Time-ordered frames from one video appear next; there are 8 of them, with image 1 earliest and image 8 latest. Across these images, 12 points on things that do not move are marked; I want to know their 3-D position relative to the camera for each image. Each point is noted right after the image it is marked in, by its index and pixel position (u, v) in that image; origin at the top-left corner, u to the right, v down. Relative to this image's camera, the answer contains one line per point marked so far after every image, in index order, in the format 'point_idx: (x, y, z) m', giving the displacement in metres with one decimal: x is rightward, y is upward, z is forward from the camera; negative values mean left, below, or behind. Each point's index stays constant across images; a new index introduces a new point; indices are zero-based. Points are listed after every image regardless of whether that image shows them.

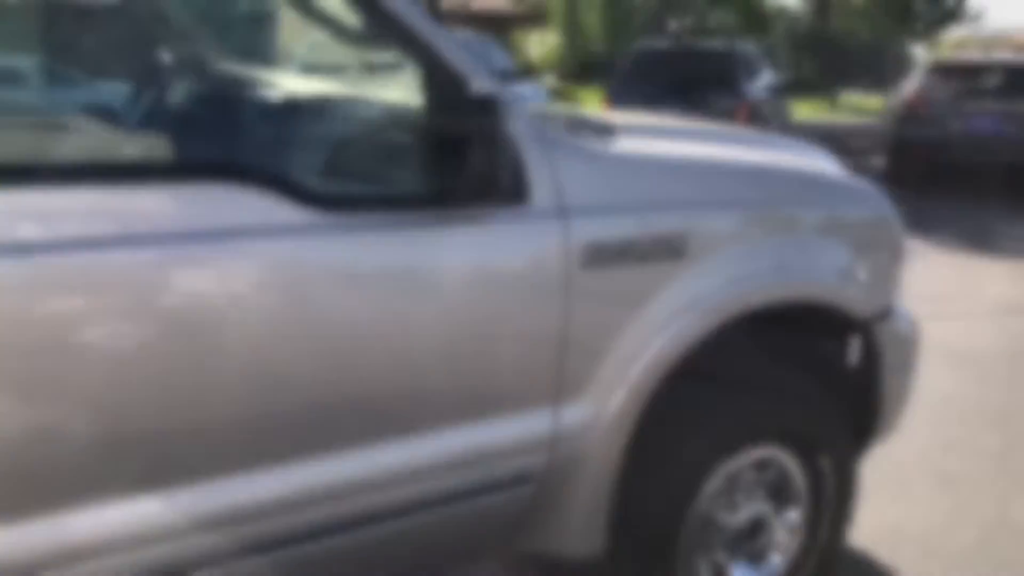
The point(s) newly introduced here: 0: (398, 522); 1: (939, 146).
0: (-0.2, -0.5, +1.7) m
1: (+4.8, +1.6, +9.8) m
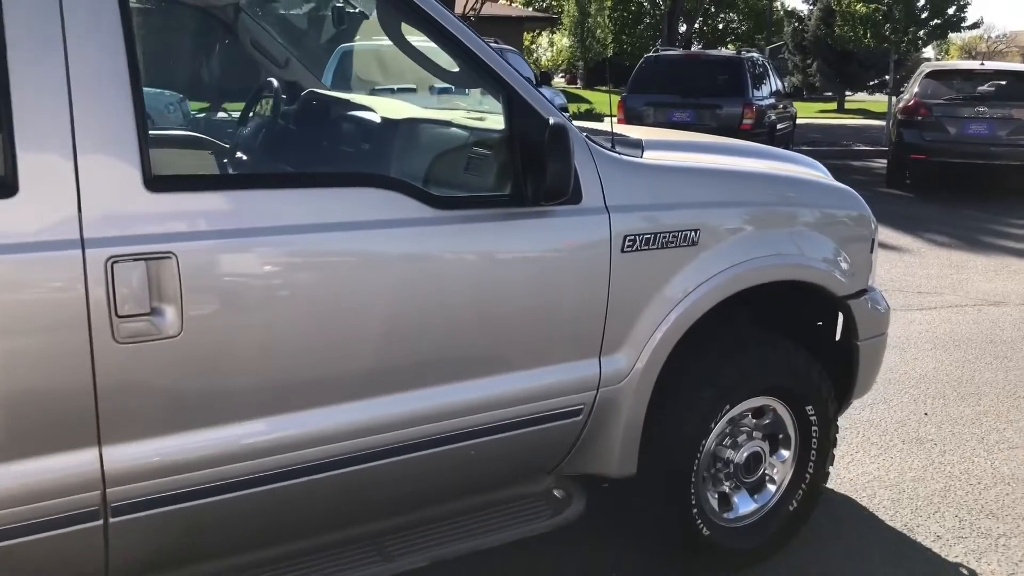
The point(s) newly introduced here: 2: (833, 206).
0: (-0.1, -0.4, +2.3) m
1: (+5.0, +1.6, +10.3) m
2: (+1.1, +0.3, +3.0) m
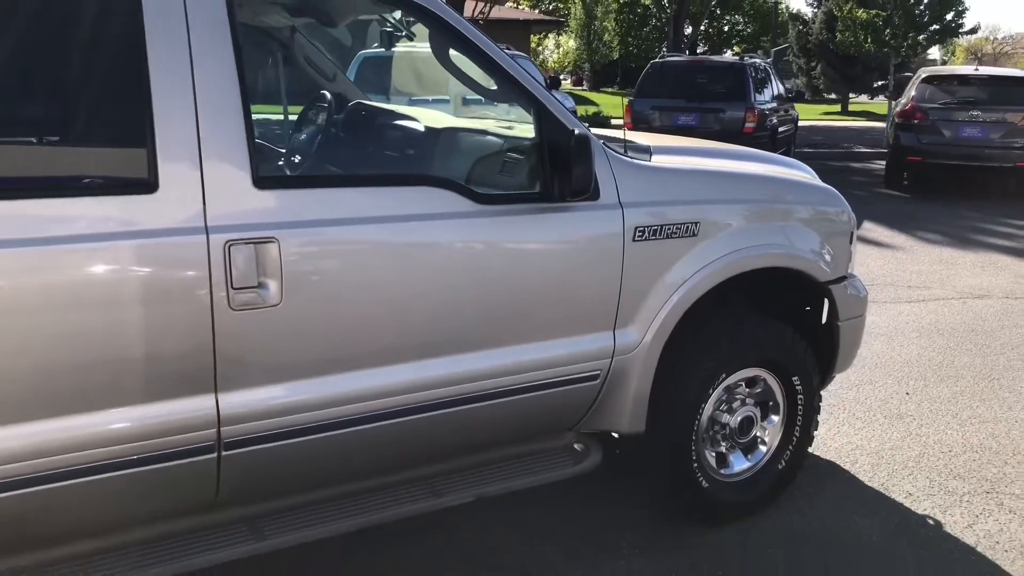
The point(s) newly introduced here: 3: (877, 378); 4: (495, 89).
0: (0.0, -0.3, +2.7) m
1: (+5.1, +1.7, +10.7) m
2: (+1.2, +0.3, +3.4) m
3: (+2.0, -0.5, +4.8) m
4: (-0.1, +0.6, +2.8) m
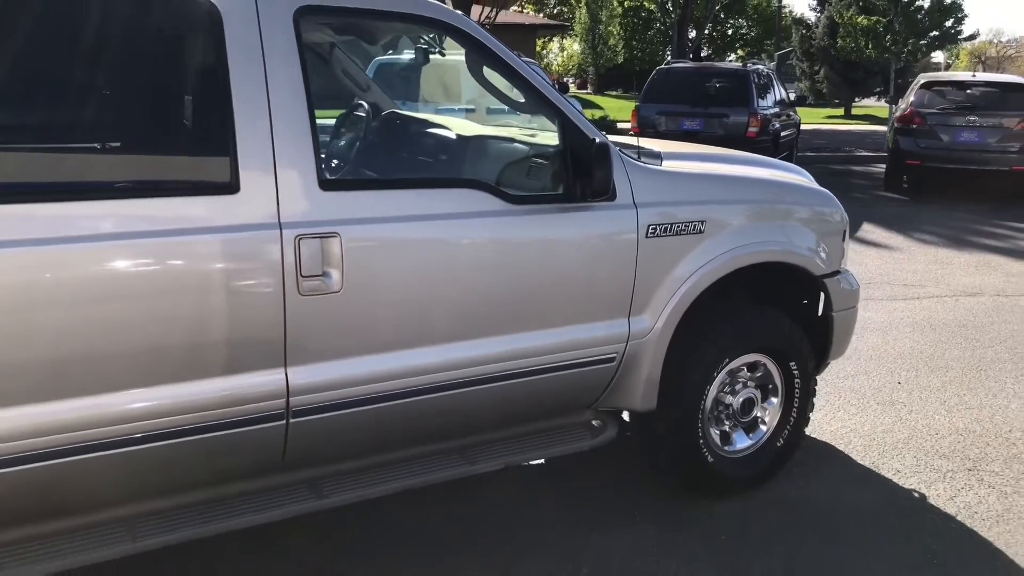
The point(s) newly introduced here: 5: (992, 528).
0: (+0.1, -0.3, +3.1) m
1: (+5.3, +1.7, +11.0) m
2: (+1.3, +0.4, +3.7) m
3: (+2.1, -0.5, +5.1) m
4: (0.0, +0.7, +3.1) m
5: (+1.9, -0.9, +3.4) m
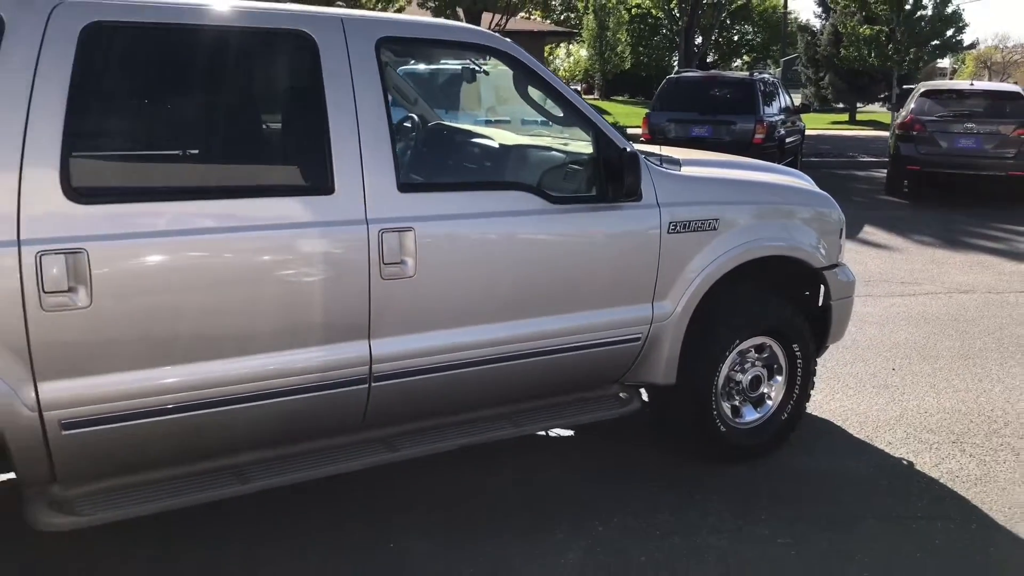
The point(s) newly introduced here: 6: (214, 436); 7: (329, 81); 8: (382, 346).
0: (+0.2, -0.3, +3.5) m
1: (+5.5, +1.7, +11.5) m
2: (+1.5, +0.4, +4.2) m
3: (+2.3, -0.4, +5.6) m
4: (+0.2, +0.7, +3.6) m
5: (+2.0, -0.9, +3.9) m
6: (-1.0, -0.5, +2.9) m
7: (-0.6, +0.7, +3.0) m
8: (-0.5, -0.2, +3.1) m
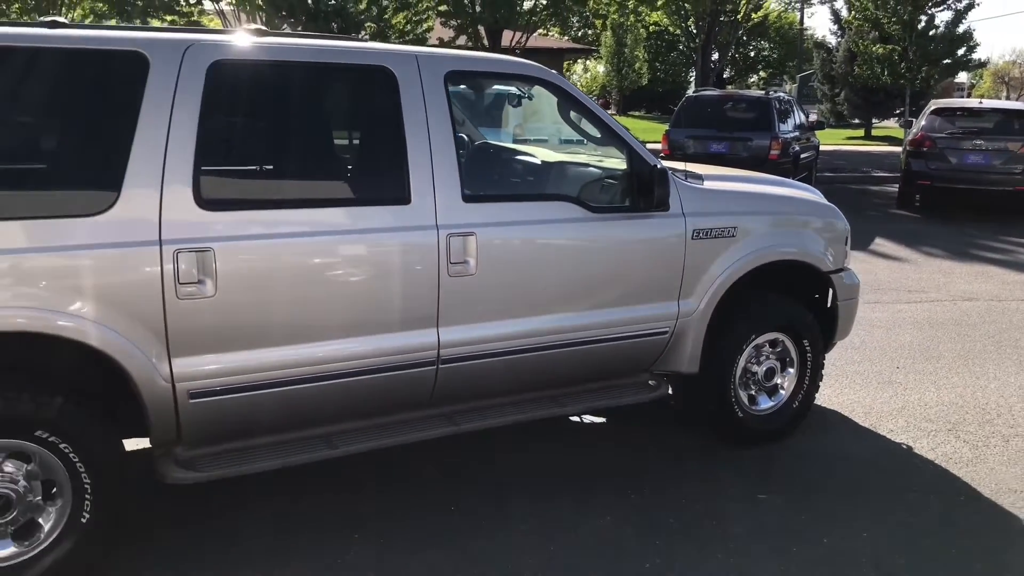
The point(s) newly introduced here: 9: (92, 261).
0: (+0.4, -0.3, +4.0) m
1: (+5.8, +1.5, +11.9) m
2: (+1.7, +0.4, +4.7) m
3: (+2.5, -0.5, +6.0) m
4: (+0.4, +0.7, +4.1) m
5: (+2.2, -0.9, +4.3) m
6: (-0.8, -0.5, +3.4) m
7: (-0.4, +0.7, +3.6) m
8: (-0.3, -0.2, +3.6) m
9: (-1.4, +0.1, +2.9) m
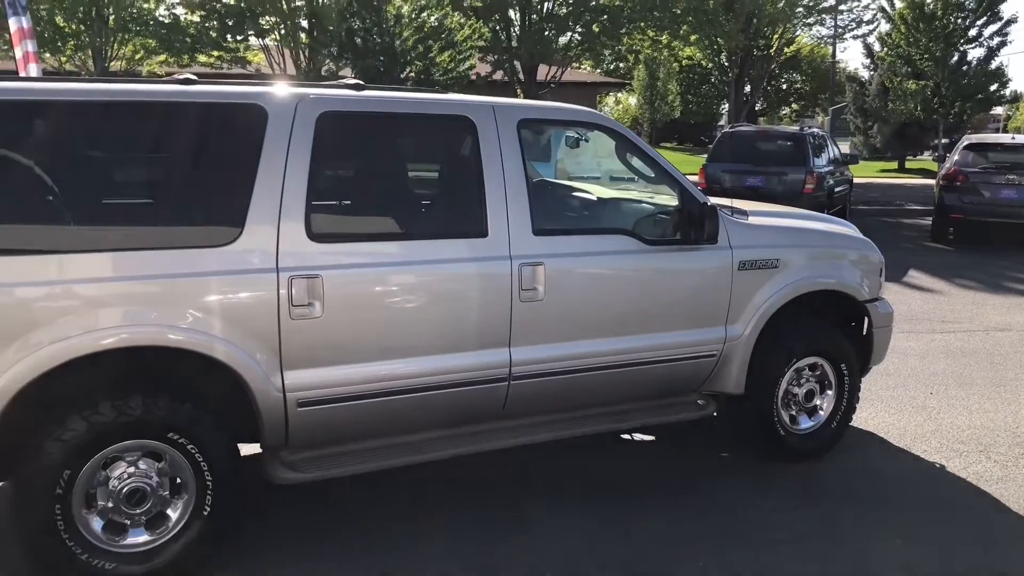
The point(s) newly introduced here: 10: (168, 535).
0: (+0.8, -0.4, +4.4) m
1: (+6.4, +1.1, +12.2) m
2: (+2.0, +0.2, +5.0) m
3: (+2.9, -0.7, +6.3) m
4: (+0.7, +0.6, +4.5) m
5: (+2.5, -1.0, +4.6) m
6: (-0.5, -0.6, +3.8) m
7: (-0.1, +0.6, +4.0) m
8: (0.0, -0.3, +4.0) m
9: (-1.1, 0.0, +3.3) m
10: (-1.4, -1.0, +3.4) m
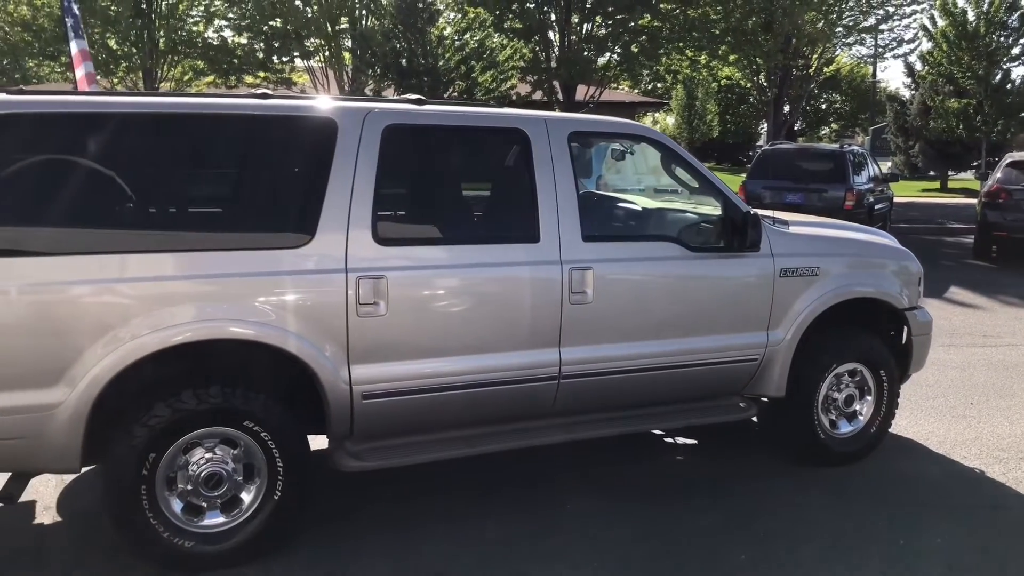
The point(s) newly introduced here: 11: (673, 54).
0: (+1.0, -0.4, +4.6) m
1: (+7.0, +0.8, +12.2) m
2: (+2.3, +0.2, +5.2) m
3: (+3.2, -0.8, +6.4) m
4: (+1.0, +0.5, +4.7) m
5: (+2.8, -1.1, +4.7) m
6: (-0.3, -0.6, +4.0) m
7: (+0.1, +0.6, +4.2) m
8: (+0.3, -0.3, +4.2) m
9: (-0.9, 0.0, +3.6) m
10: (-1.1, -1.0, +3.7) m
11: (+3.1, +4.5, +16.7) m
